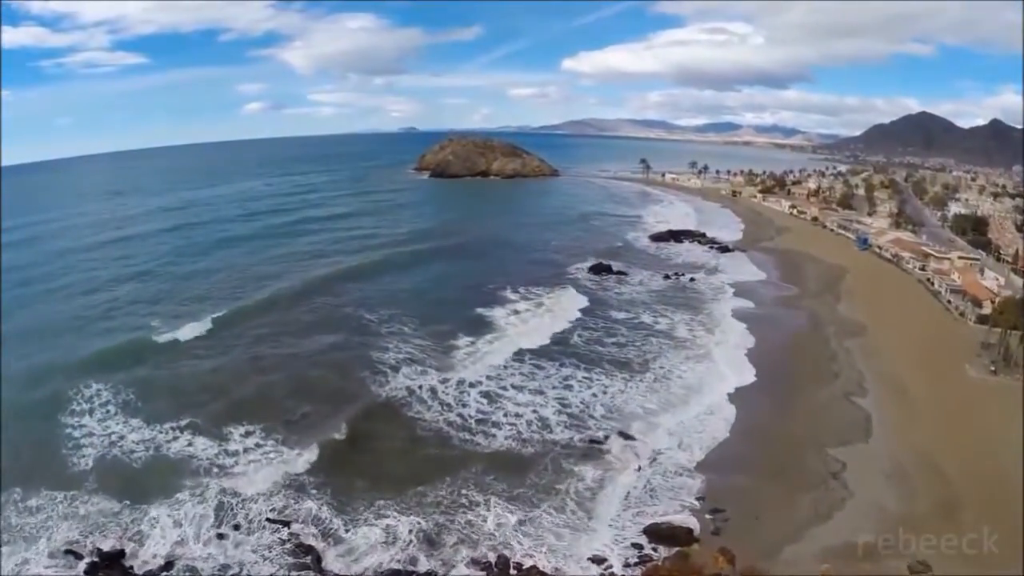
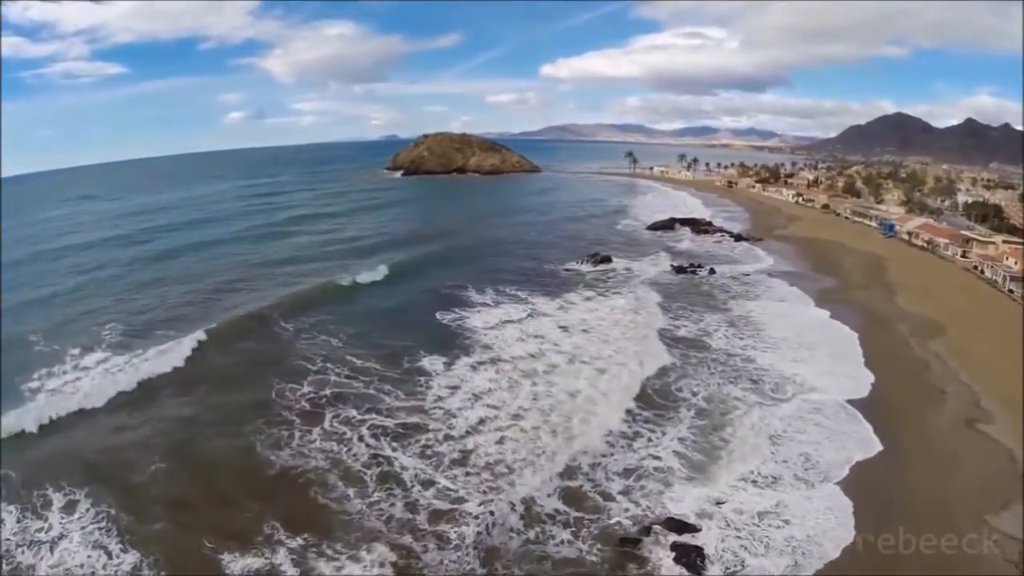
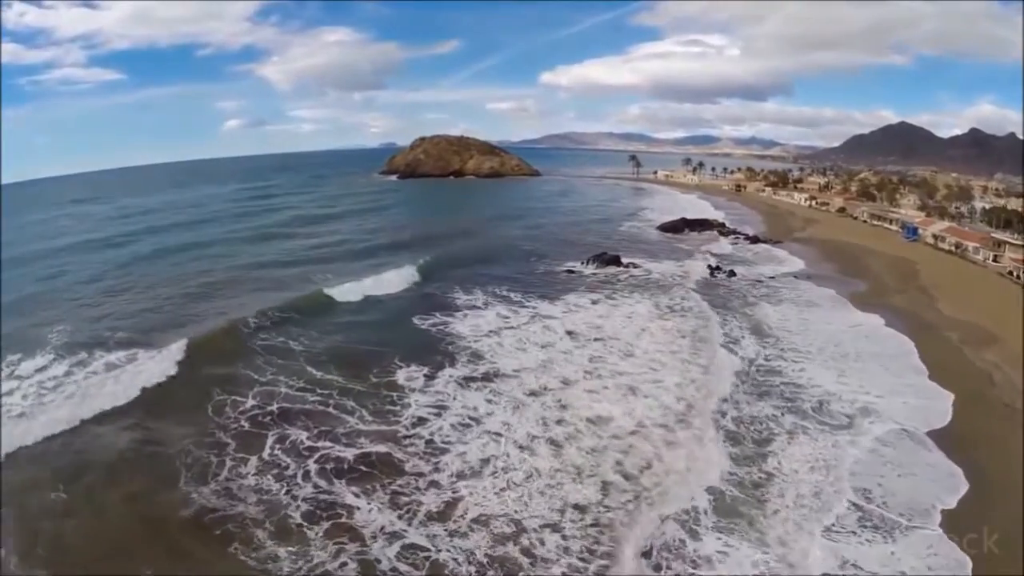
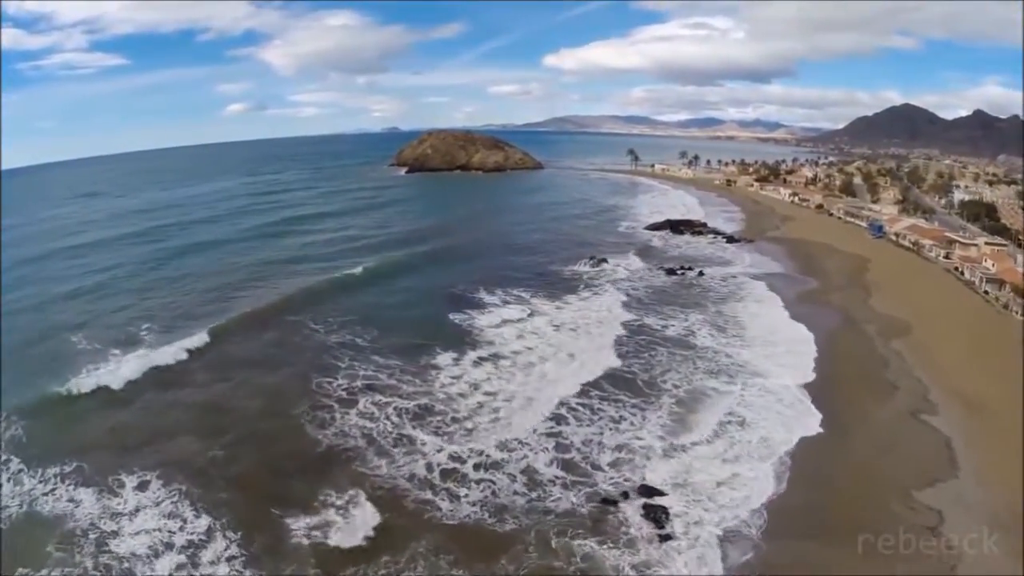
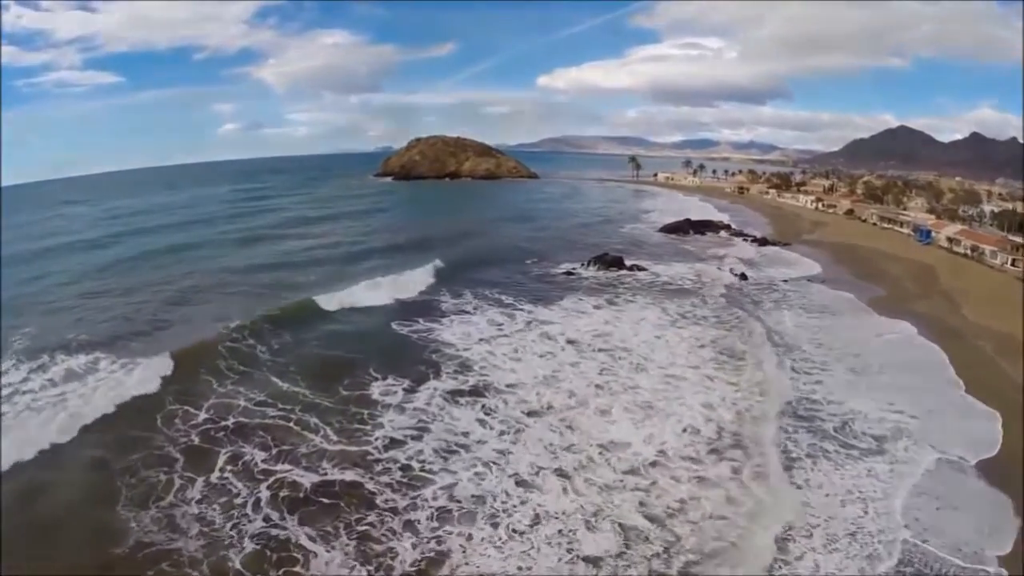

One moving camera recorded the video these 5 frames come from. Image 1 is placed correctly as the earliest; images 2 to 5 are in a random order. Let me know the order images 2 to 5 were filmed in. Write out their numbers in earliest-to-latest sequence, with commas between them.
4, 2, 3, 5
